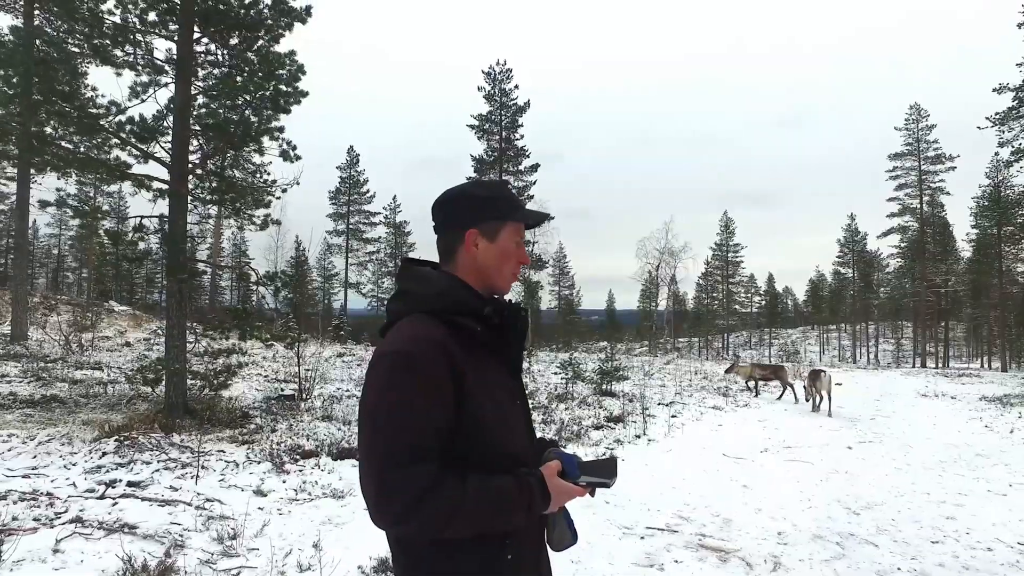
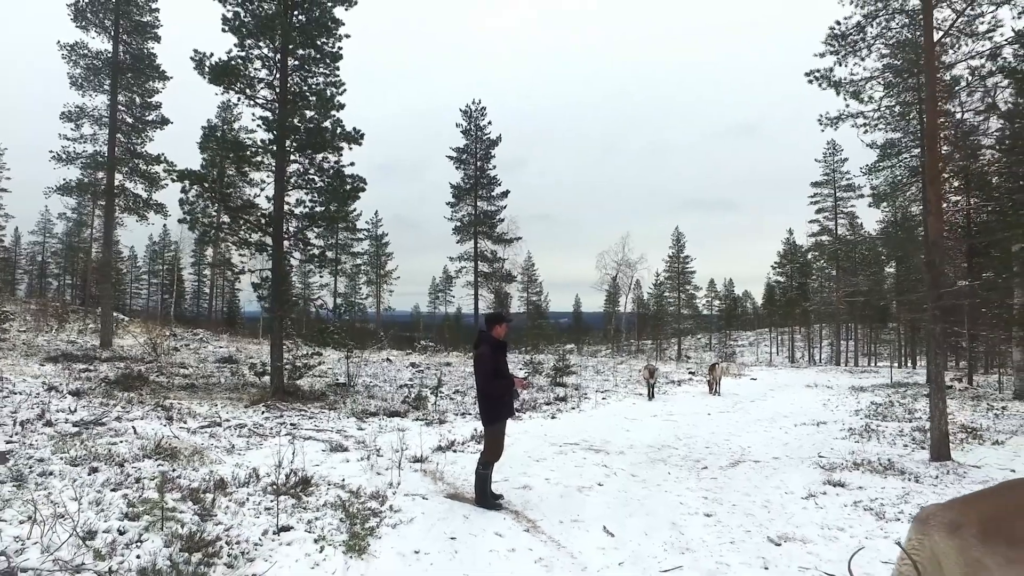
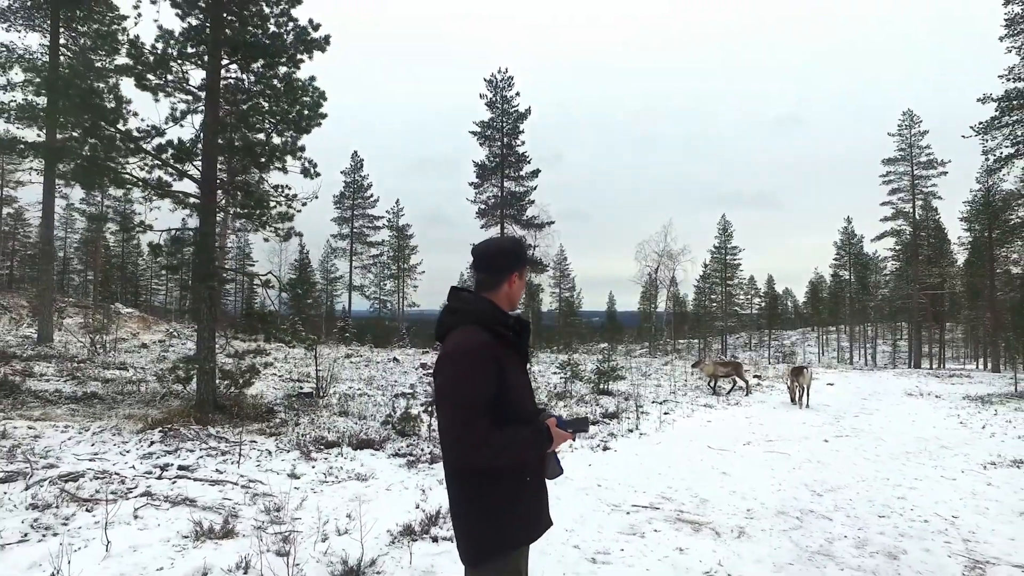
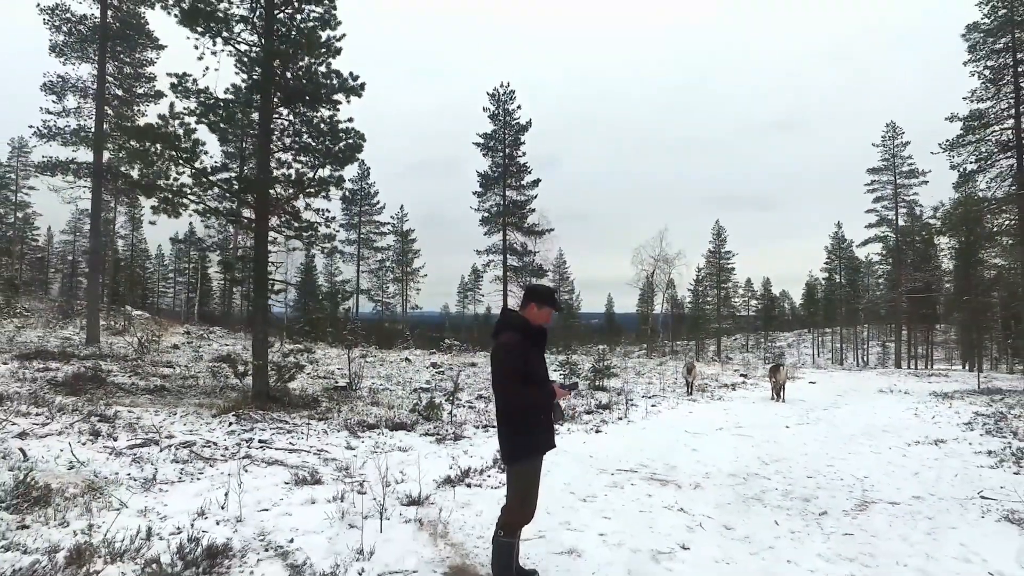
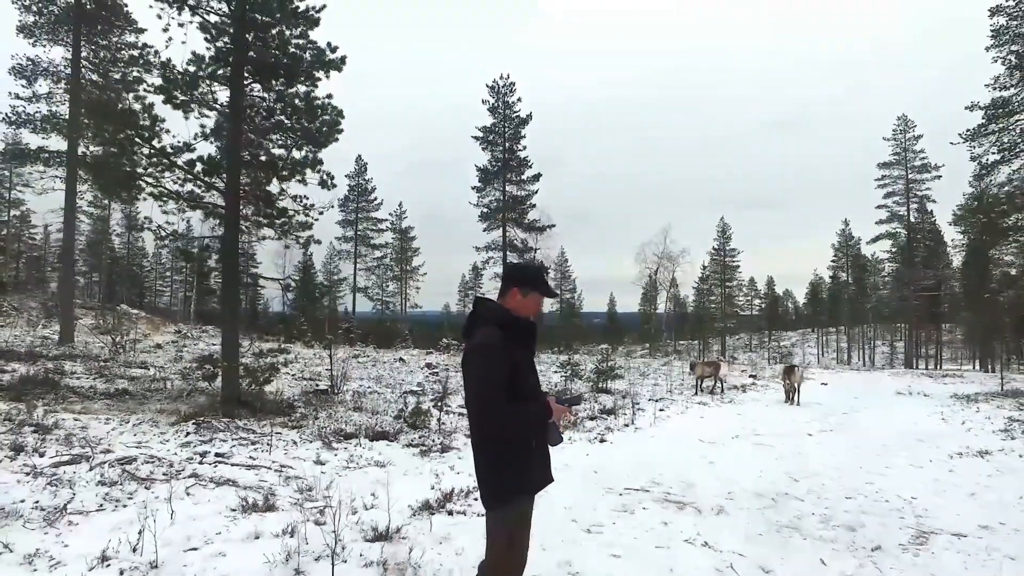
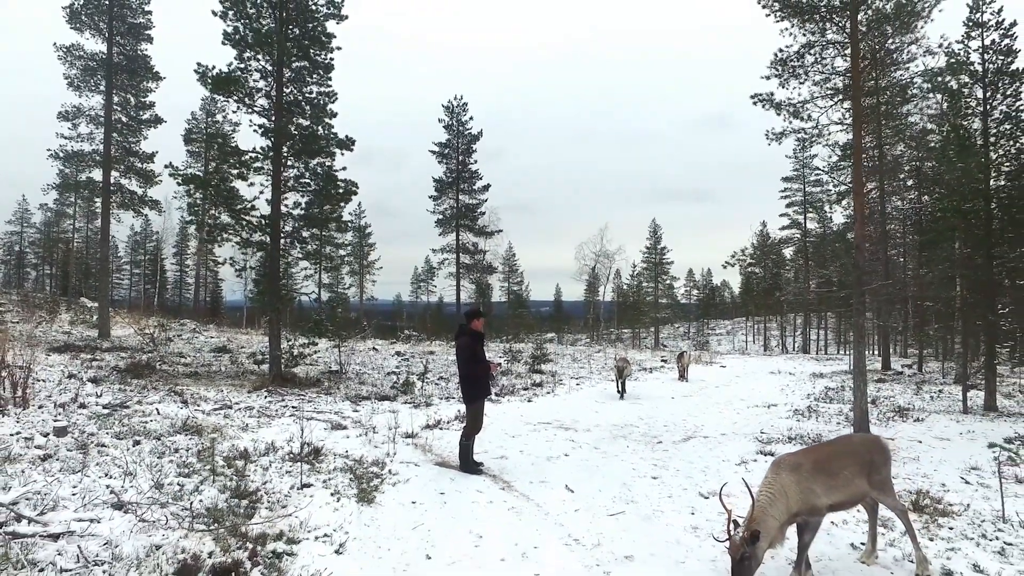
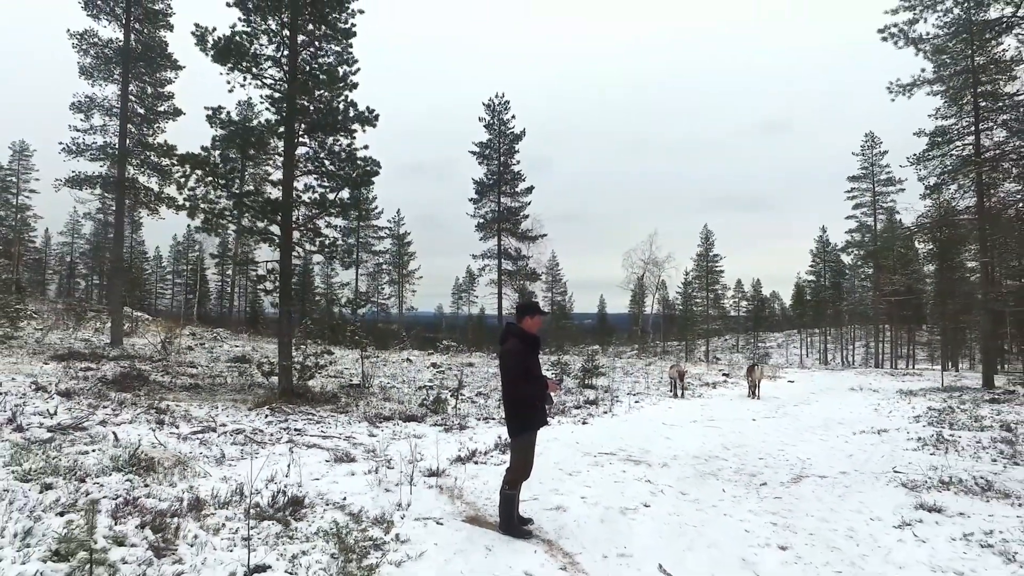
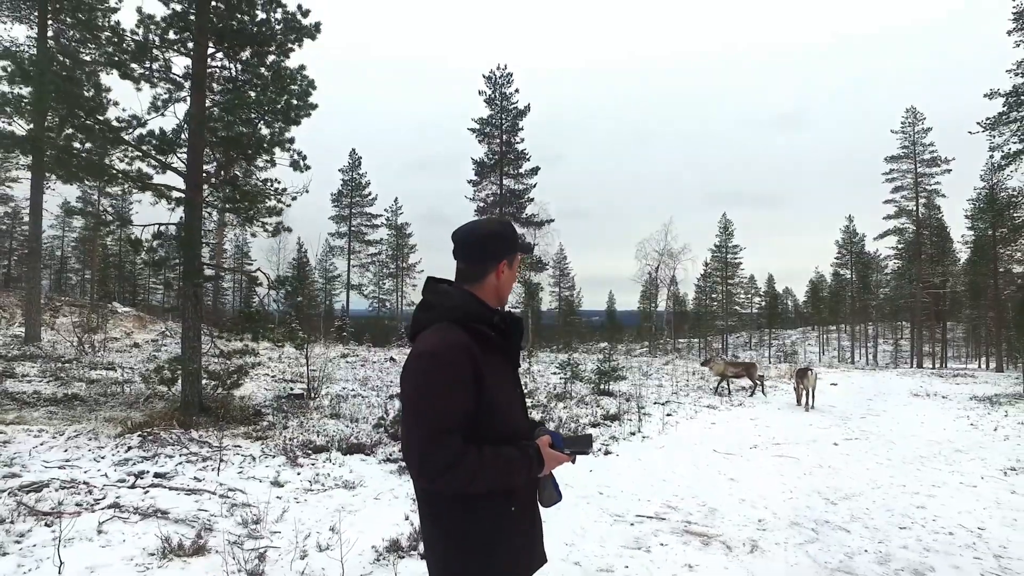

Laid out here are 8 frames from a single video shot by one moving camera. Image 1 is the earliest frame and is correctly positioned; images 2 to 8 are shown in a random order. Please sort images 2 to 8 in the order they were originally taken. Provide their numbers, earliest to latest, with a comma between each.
8, 3, 5, 4, 7, 2, 6
